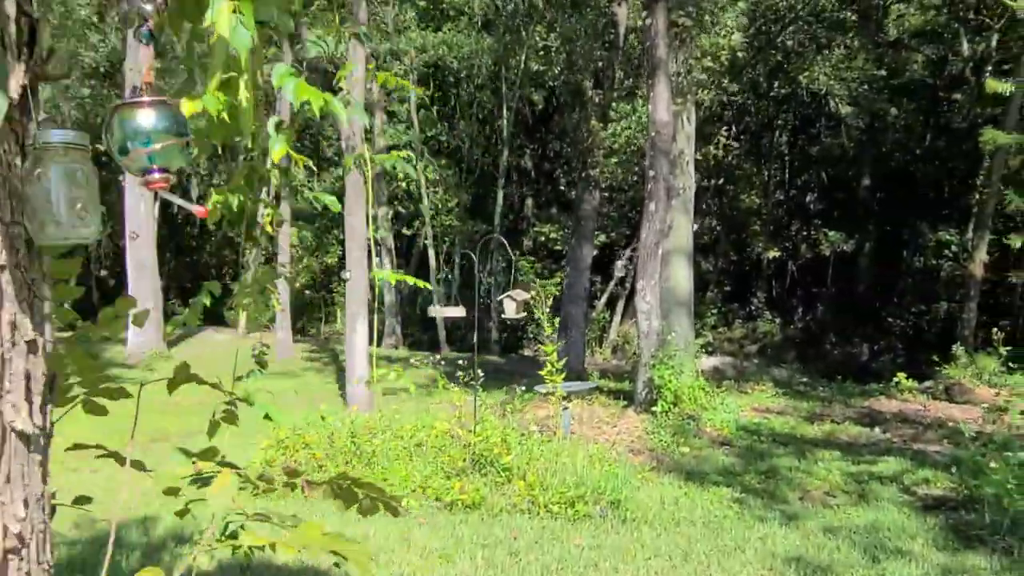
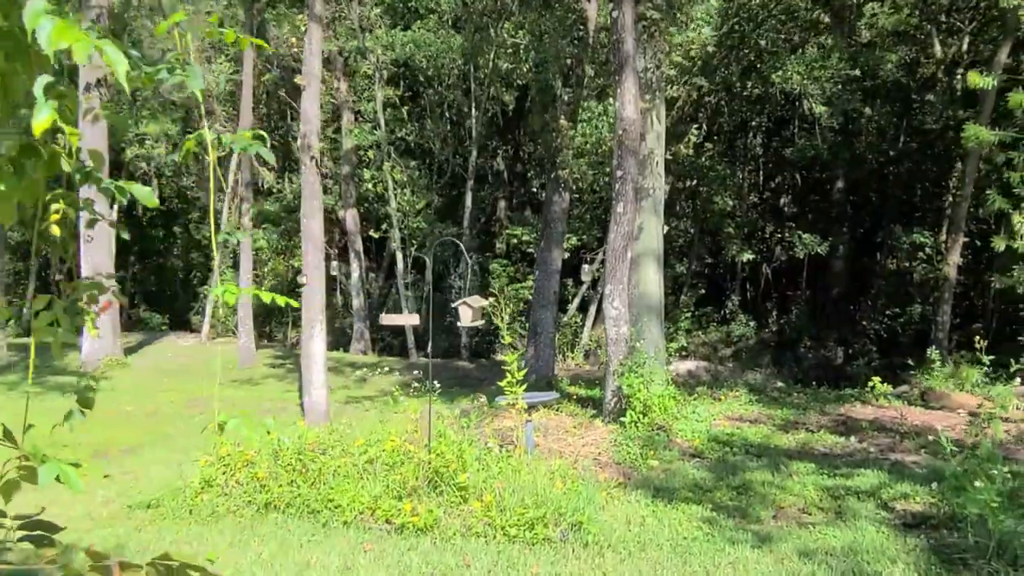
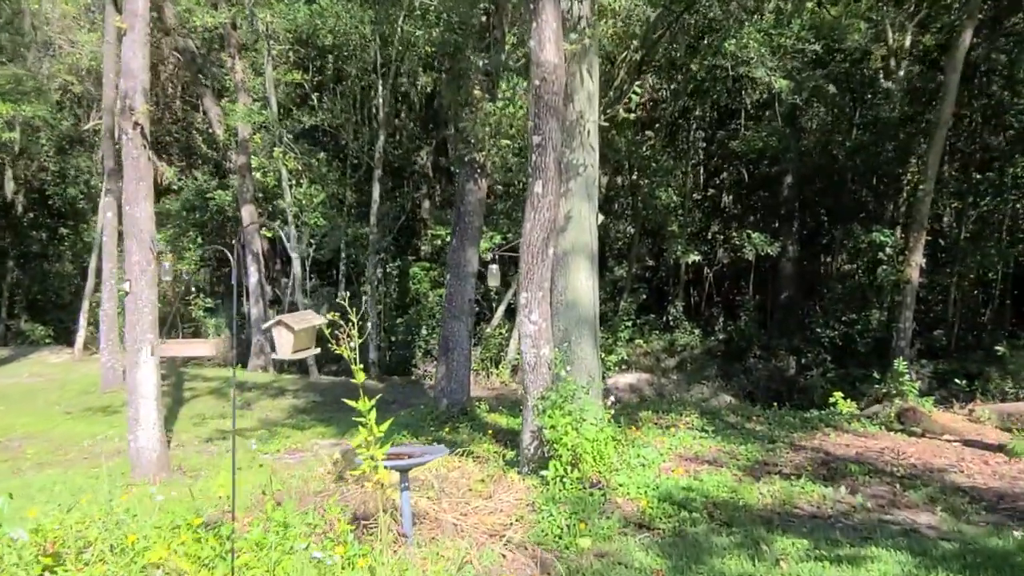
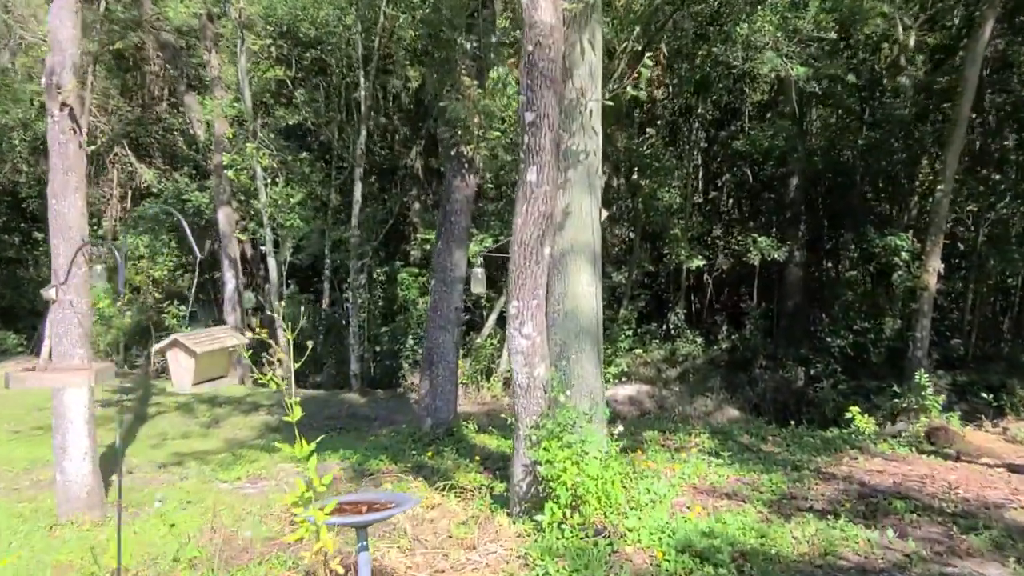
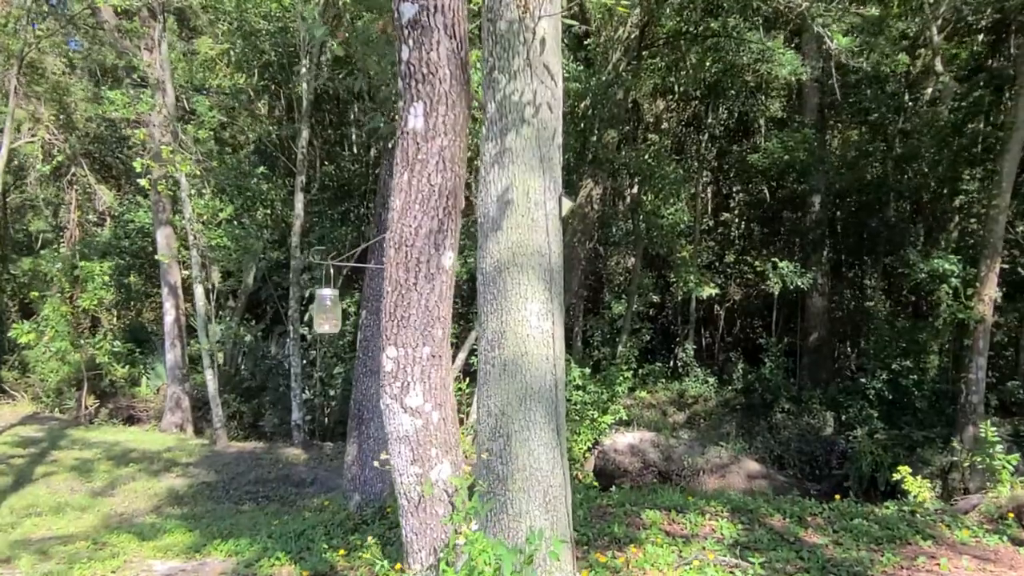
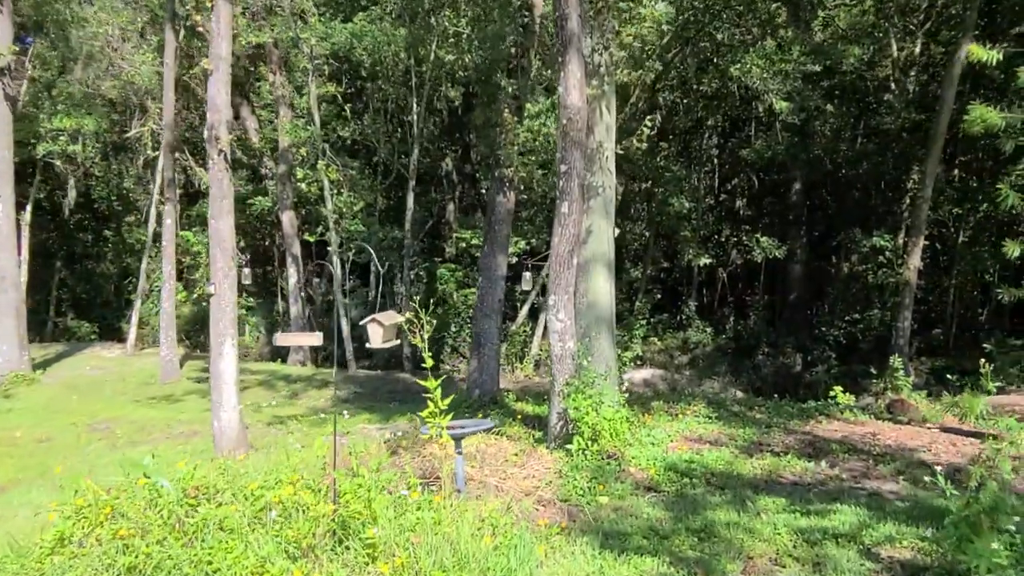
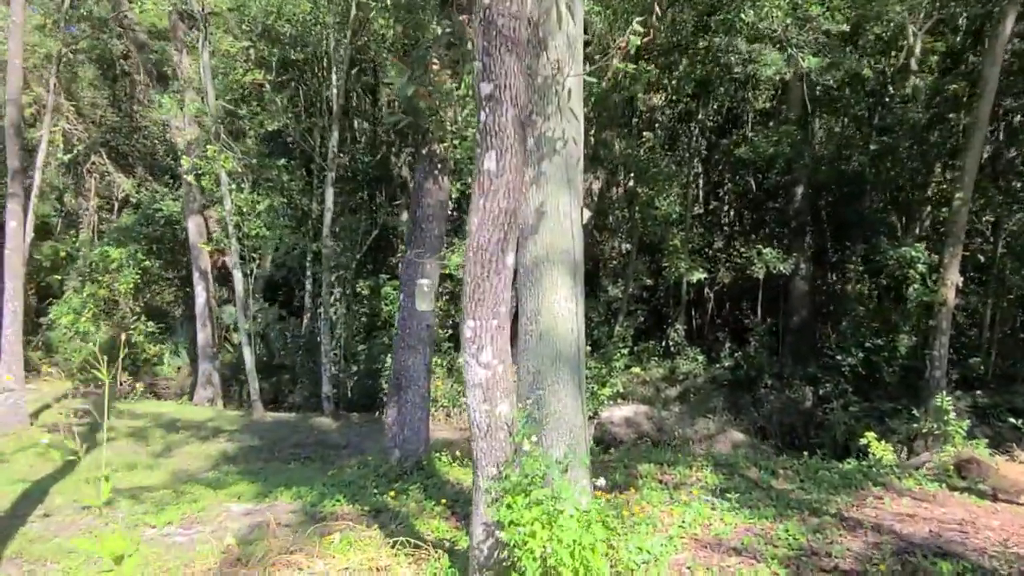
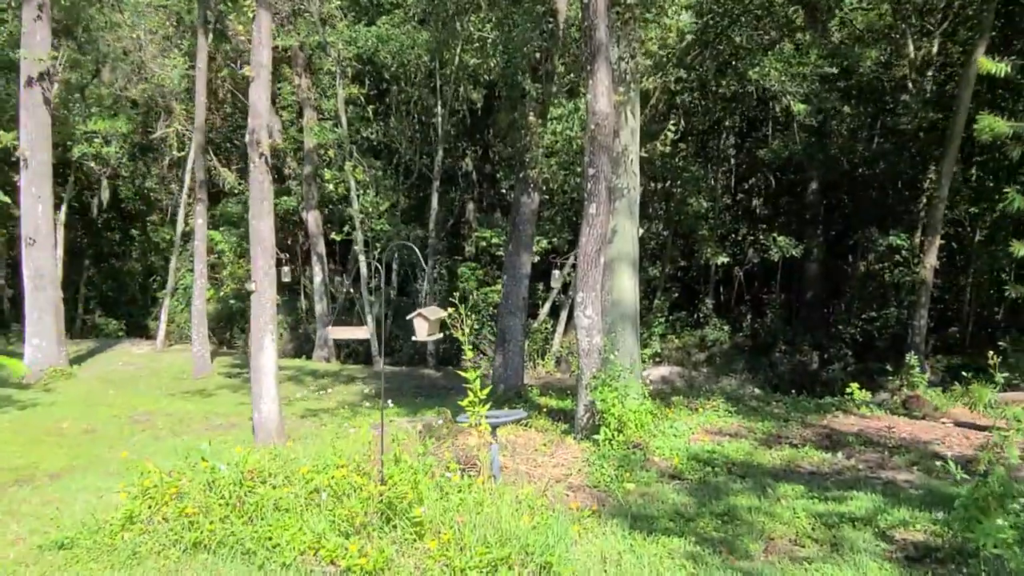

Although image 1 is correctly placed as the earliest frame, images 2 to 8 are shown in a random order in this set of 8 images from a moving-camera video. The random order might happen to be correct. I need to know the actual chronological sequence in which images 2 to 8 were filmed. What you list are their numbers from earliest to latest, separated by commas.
2, 8, 6, 3, 4, 7, 5
